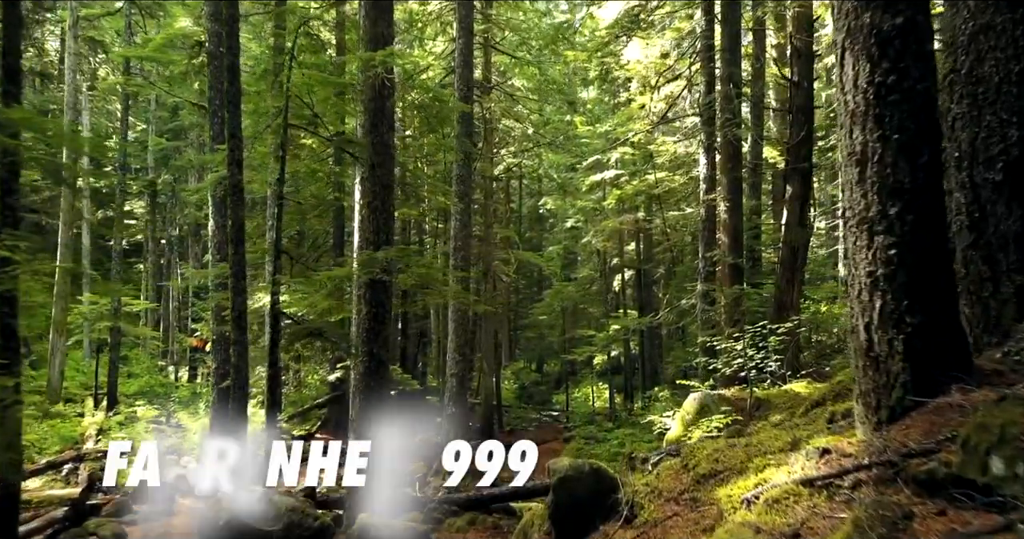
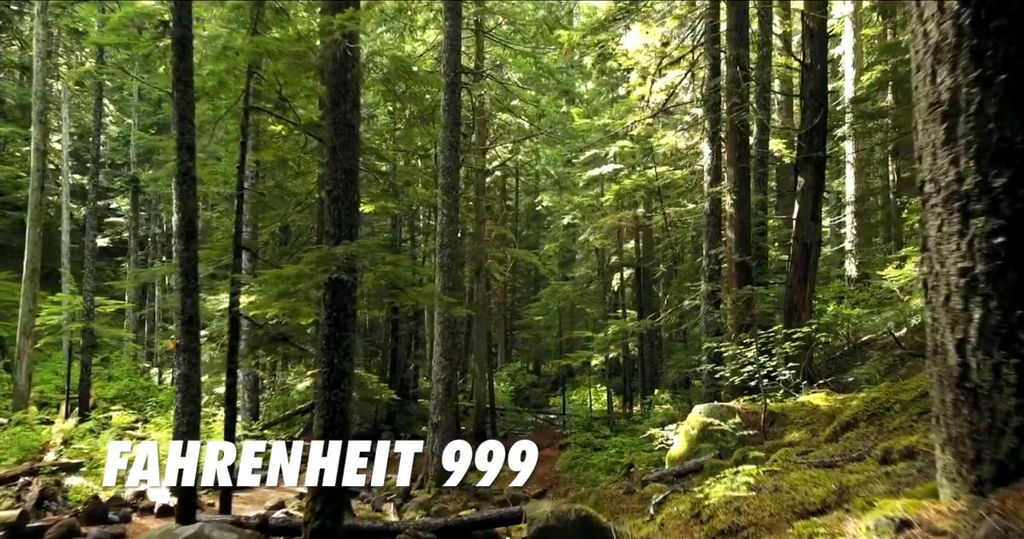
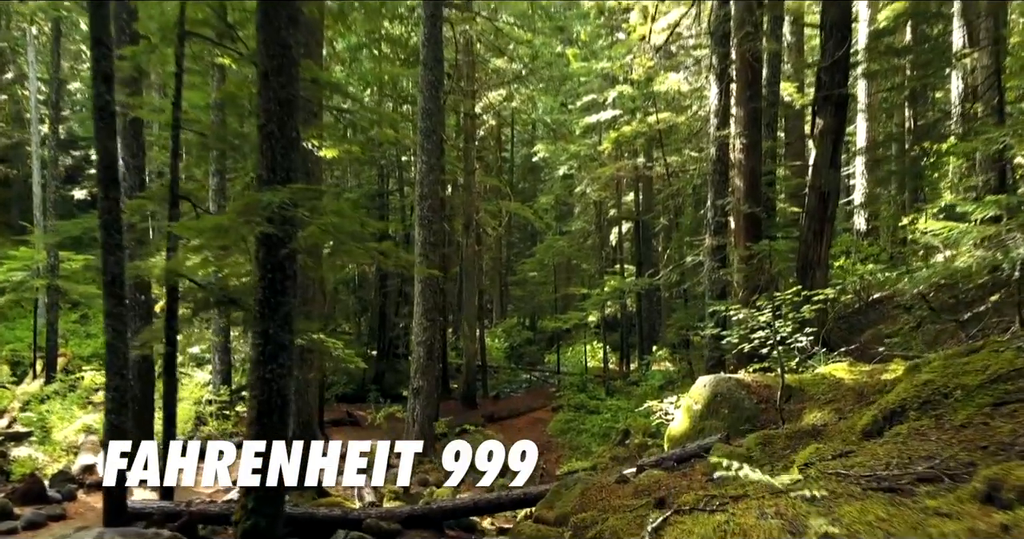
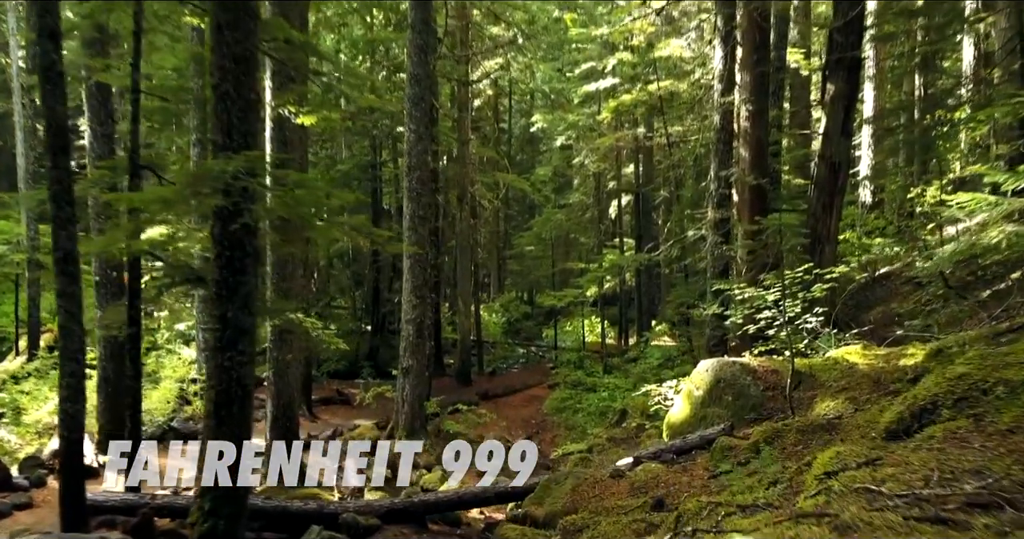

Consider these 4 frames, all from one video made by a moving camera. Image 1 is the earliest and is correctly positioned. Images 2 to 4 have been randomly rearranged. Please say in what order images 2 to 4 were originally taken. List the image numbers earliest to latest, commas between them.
2, 3, 4
